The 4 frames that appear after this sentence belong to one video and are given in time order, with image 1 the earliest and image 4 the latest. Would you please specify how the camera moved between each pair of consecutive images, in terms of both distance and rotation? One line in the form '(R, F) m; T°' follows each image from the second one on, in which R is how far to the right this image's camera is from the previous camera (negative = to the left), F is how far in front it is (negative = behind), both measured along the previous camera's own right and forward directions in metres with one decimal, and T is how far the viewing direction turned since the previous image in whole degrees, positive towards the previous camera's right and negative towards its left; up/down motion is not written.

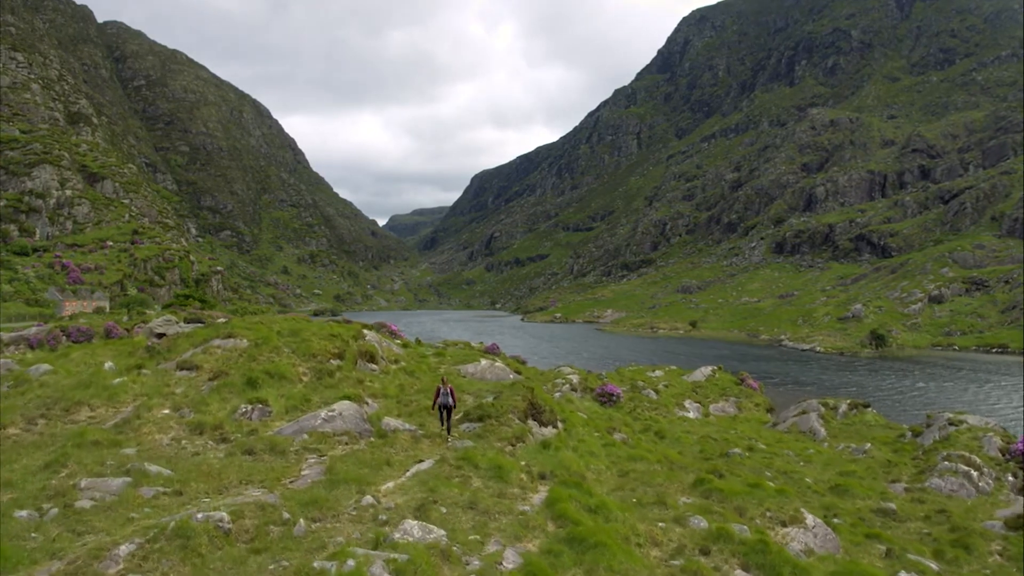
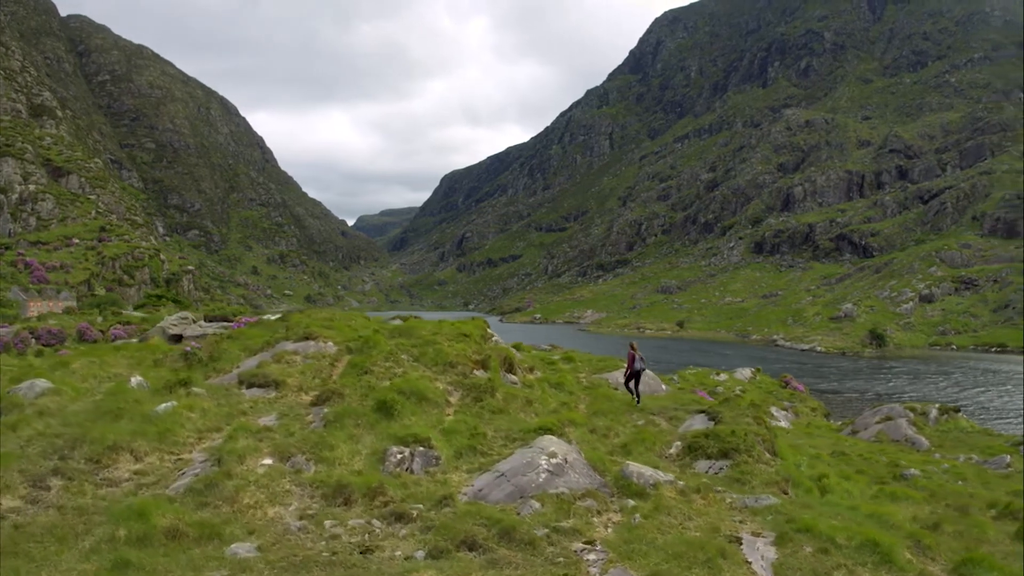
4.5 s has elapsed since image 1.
(-8.2, +8.2) m; +3°
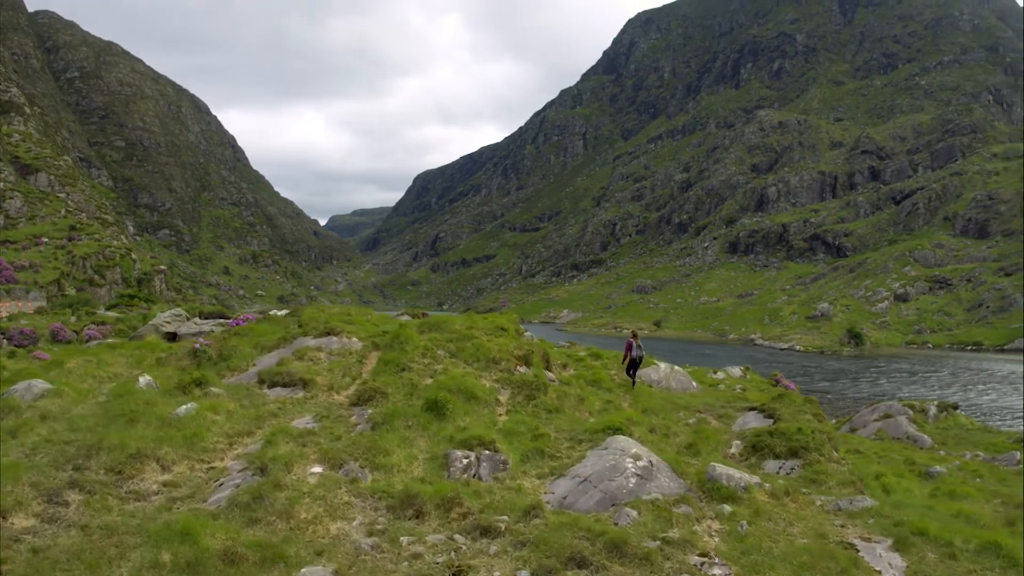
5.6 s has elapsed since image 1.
(-2.1, +1.3) m; +2°
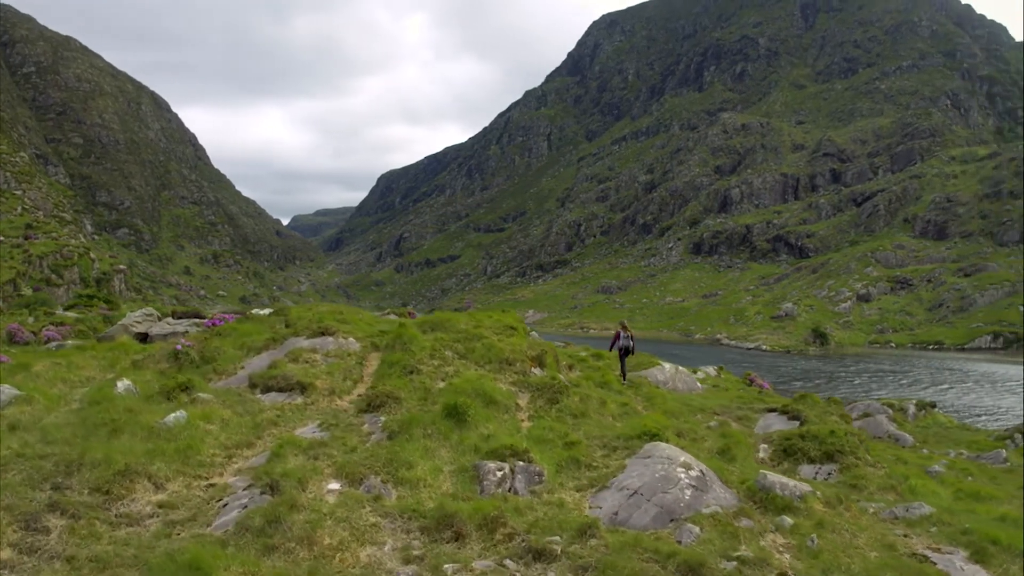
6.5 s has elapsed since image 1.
(-1.3, +1.1) m; +3°
